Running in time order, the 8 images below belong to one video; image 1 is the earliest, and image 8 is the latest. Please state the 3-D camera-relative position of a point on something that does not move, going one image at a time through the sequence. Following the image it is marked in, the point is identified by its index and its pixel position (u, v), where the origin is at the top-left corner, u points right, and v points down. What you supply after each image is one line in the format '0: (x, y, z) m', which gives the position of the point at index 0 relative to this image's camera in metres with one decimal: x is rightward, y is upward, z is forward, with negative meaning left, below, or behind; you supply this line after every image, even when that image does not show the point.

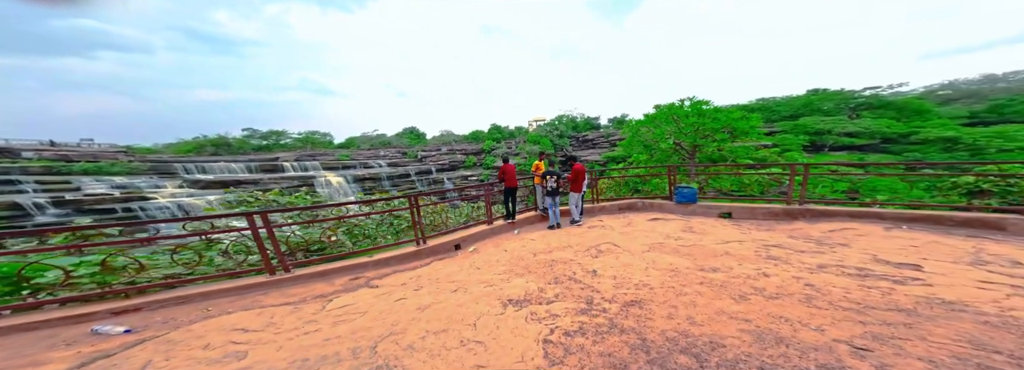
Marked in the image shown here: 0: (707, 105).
0: (+5.5, +2.1, +7.4) m
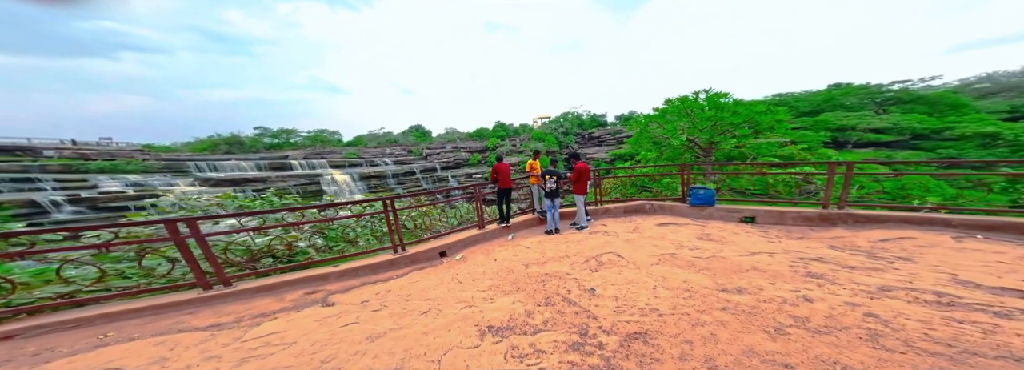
0: (+5.4, +2.1, +6.6) m
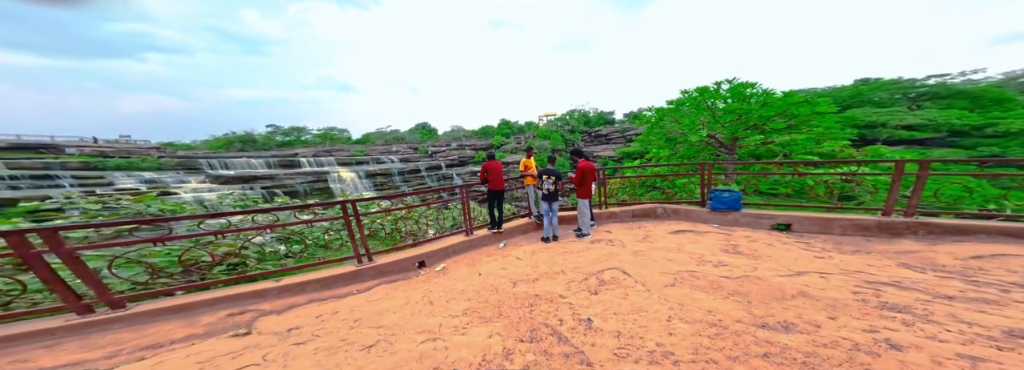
0: (+5.3, +2.1, +5.8) m
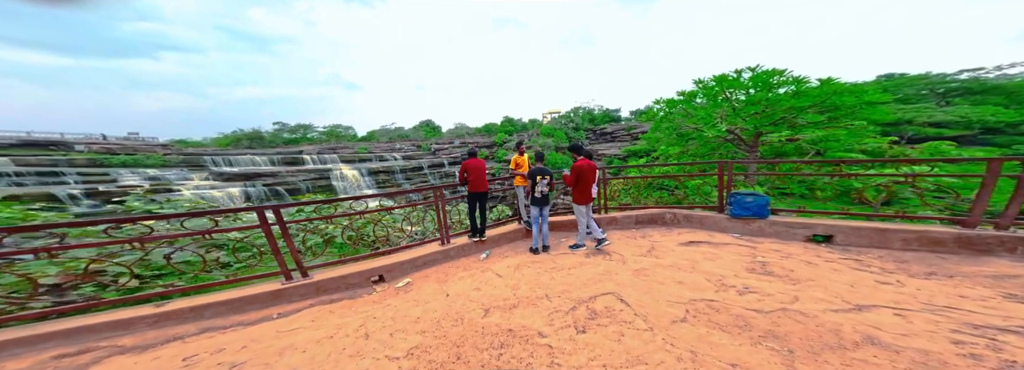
0: (+5.0, +2.0, +5.0) m
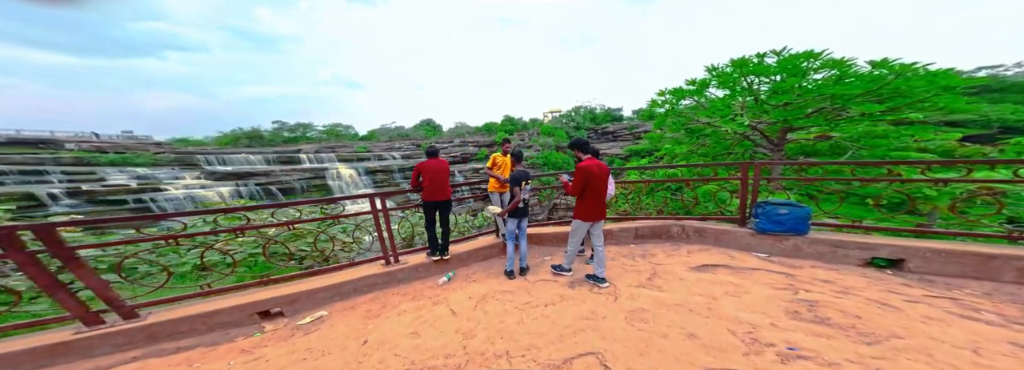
0: (+4.6, +1.9, +4.1) m
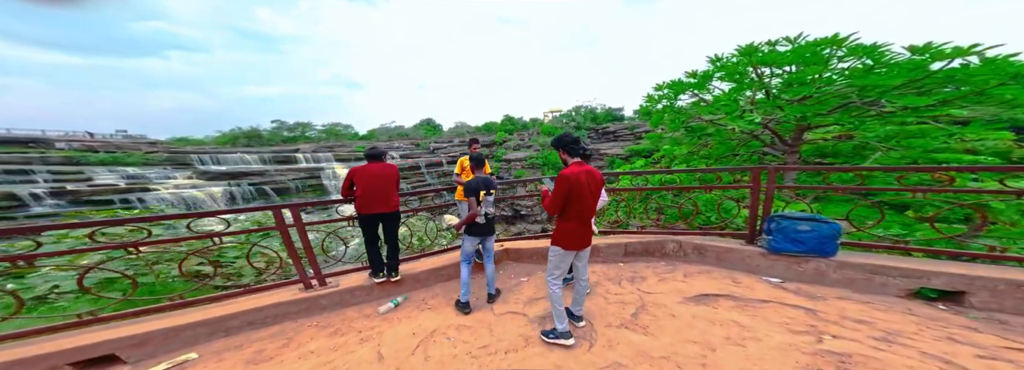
0: (+4.2, +1.8, +3.4) m
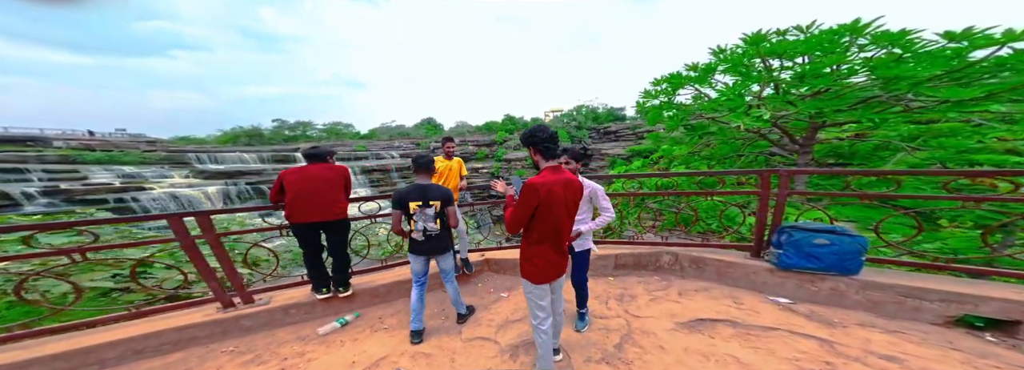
0: (+4.0, +1.8, +3.0) m
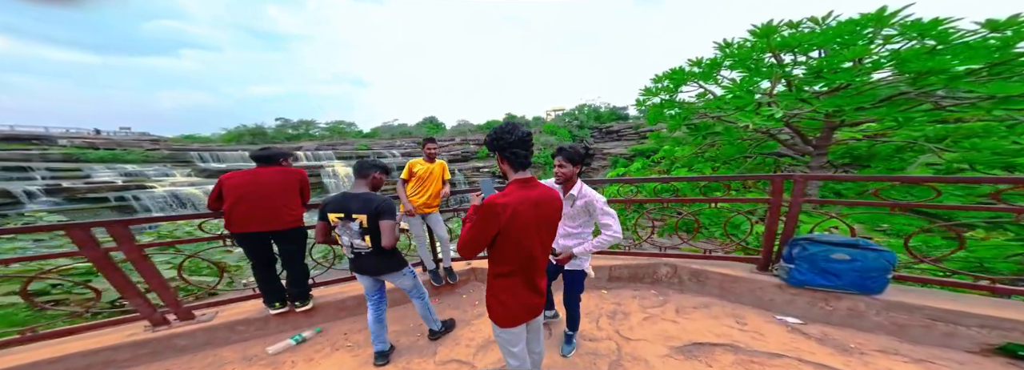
0: (+3.8, +1.7, +2.8) m
